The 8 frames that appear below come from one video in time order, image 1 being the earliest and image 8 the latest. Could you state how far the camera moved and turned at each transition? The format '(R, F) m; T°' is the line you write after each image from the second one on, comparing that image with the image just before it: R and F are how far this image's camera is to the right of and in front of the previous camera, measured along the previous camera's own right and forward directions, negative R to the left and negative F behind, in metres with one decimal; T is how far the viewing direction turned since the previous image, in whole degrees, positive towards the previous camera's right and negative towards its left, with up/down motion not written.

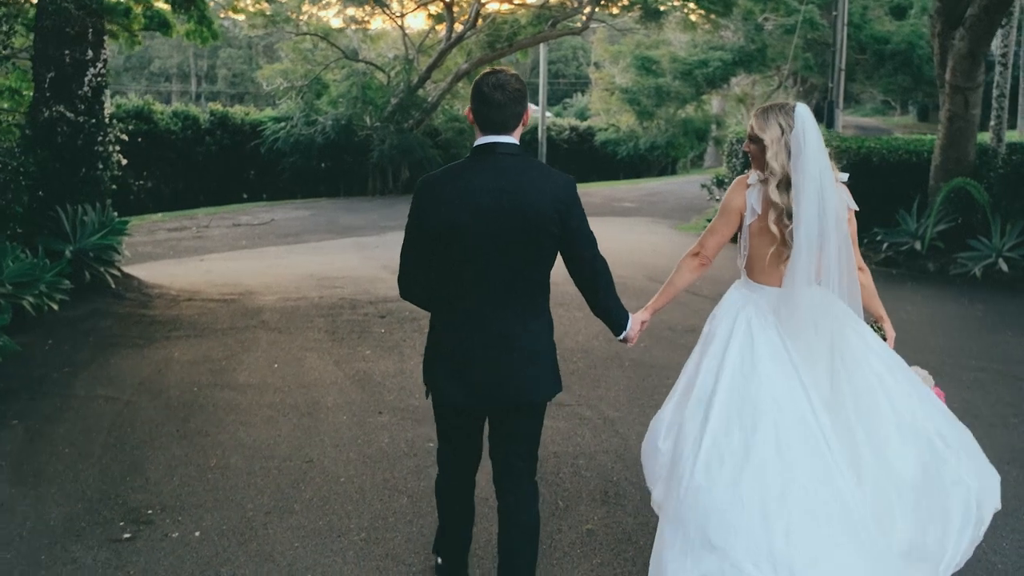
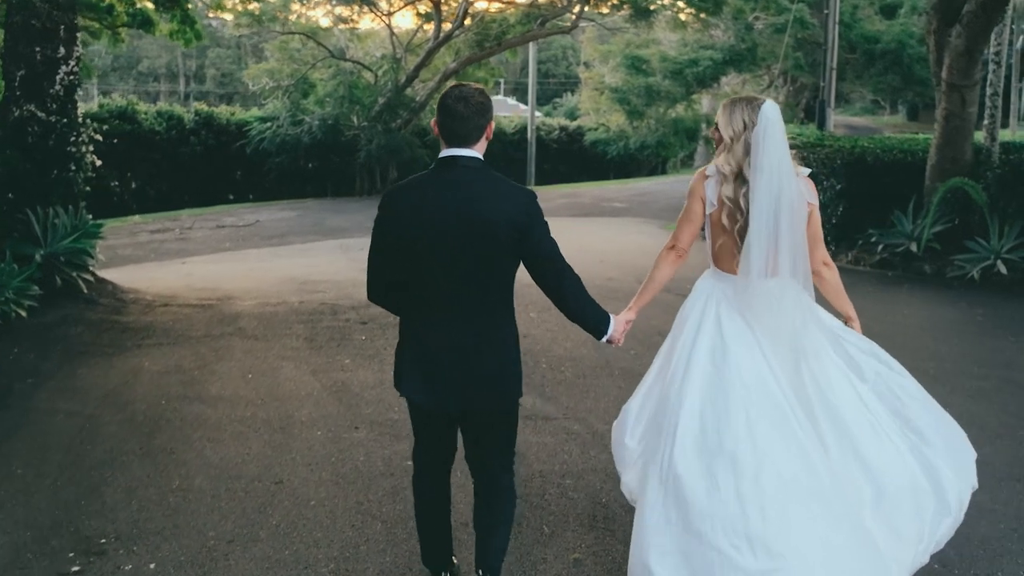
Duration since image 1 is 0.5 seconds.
(0.0, +0.3) m; 0°
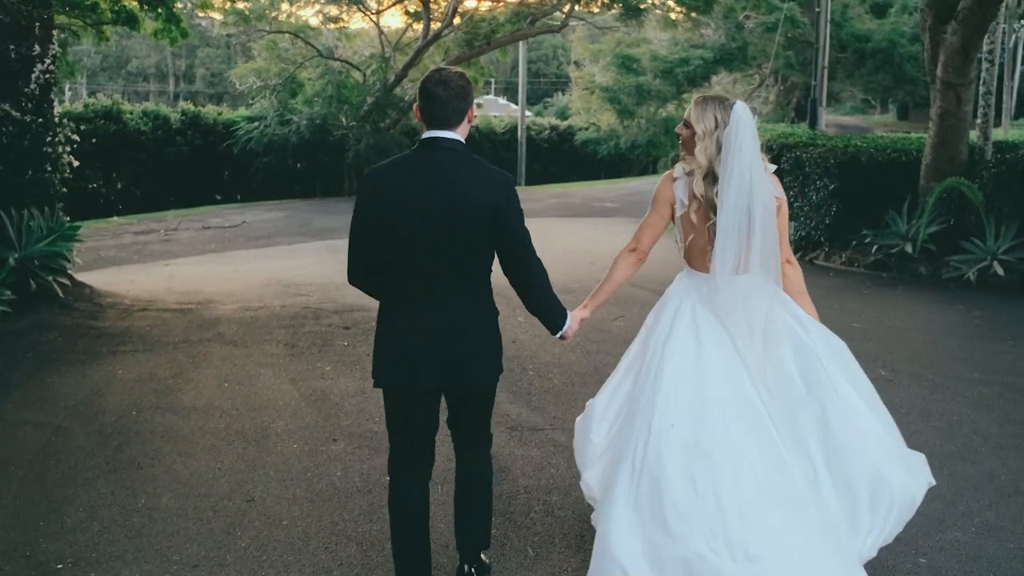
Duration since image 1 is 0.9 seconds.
(0.0, +0.2) m; 0°
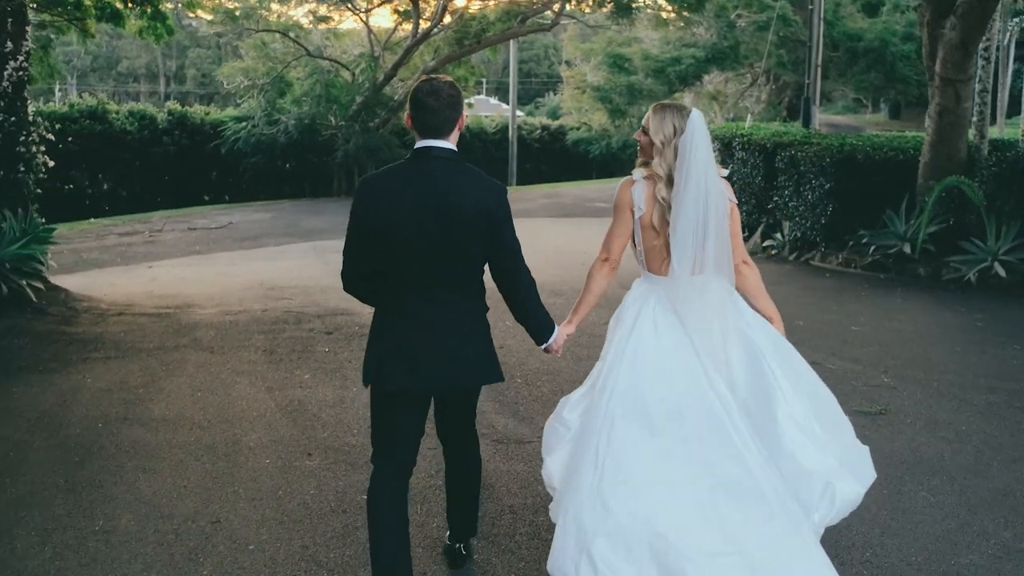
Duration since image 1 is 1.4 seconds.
(0.0, +0.3) m; 0°
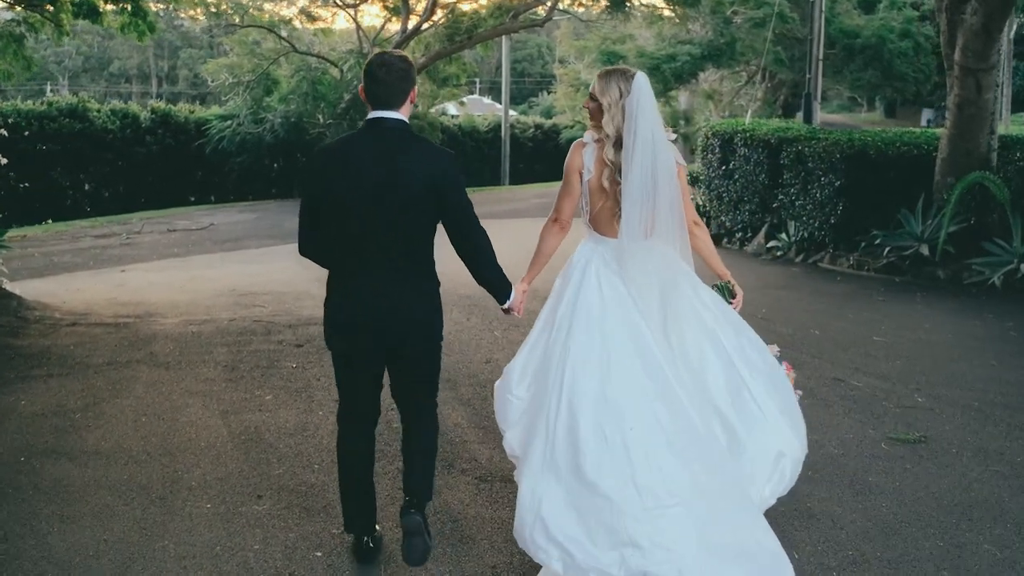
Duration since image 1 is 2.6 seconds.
(0.0, +0.8) m; 0°
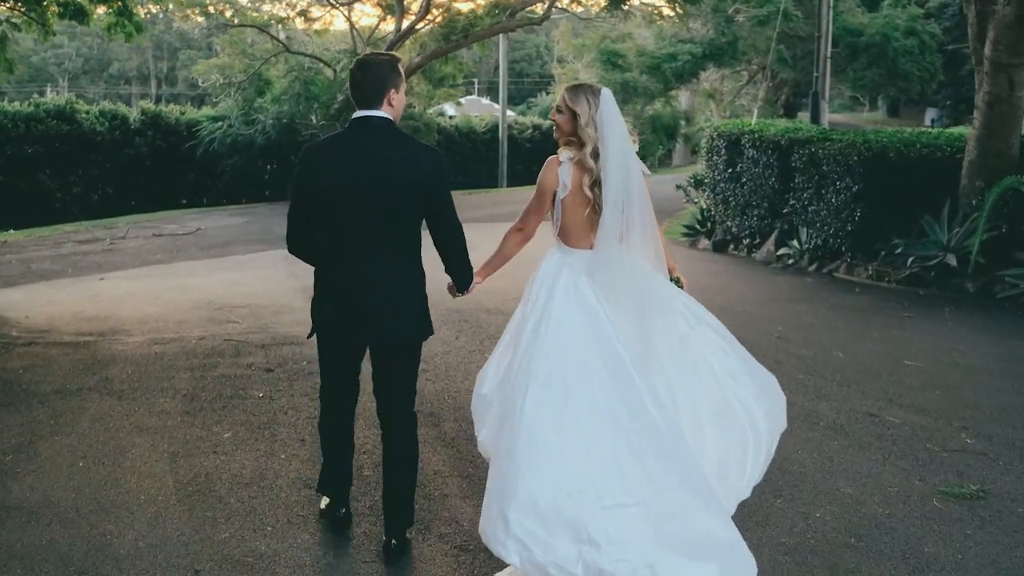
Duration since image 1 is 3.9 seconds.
(0.0, +0.8) m; 0°
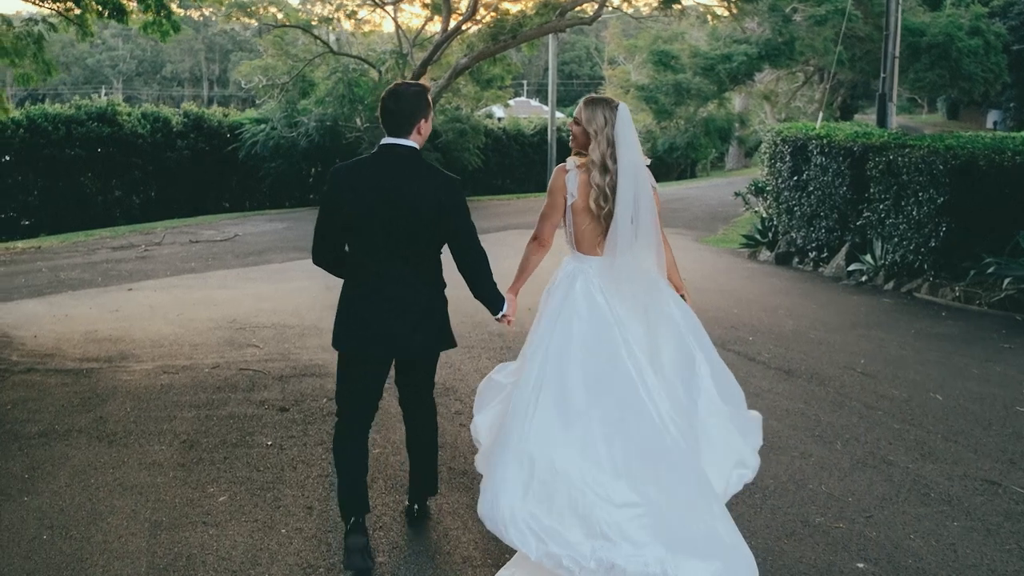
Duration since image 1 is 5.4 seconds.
(0.0, +0.9) m; -2°
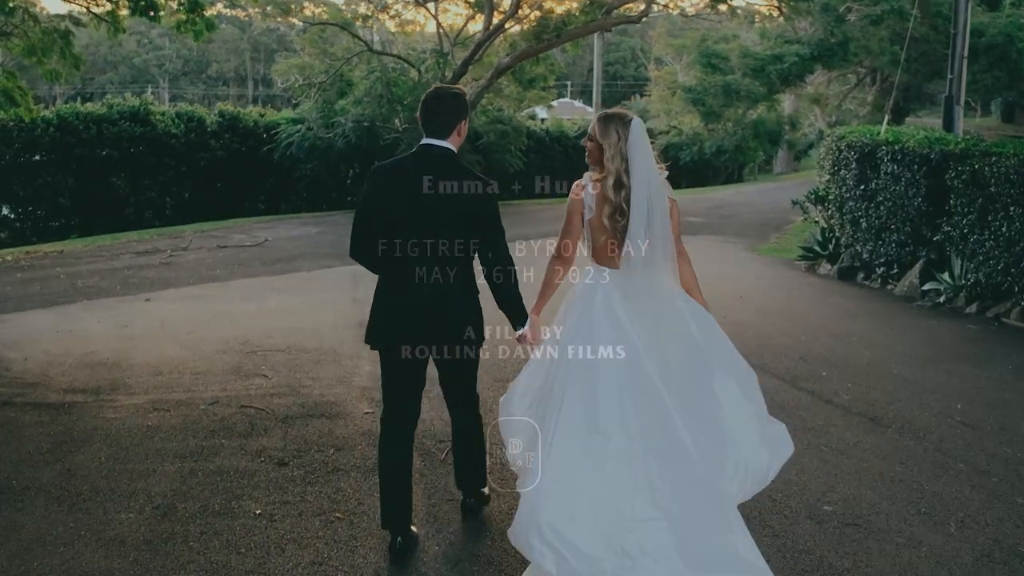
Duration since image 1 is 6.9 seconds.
(0.0, +1.0) m; -2°
